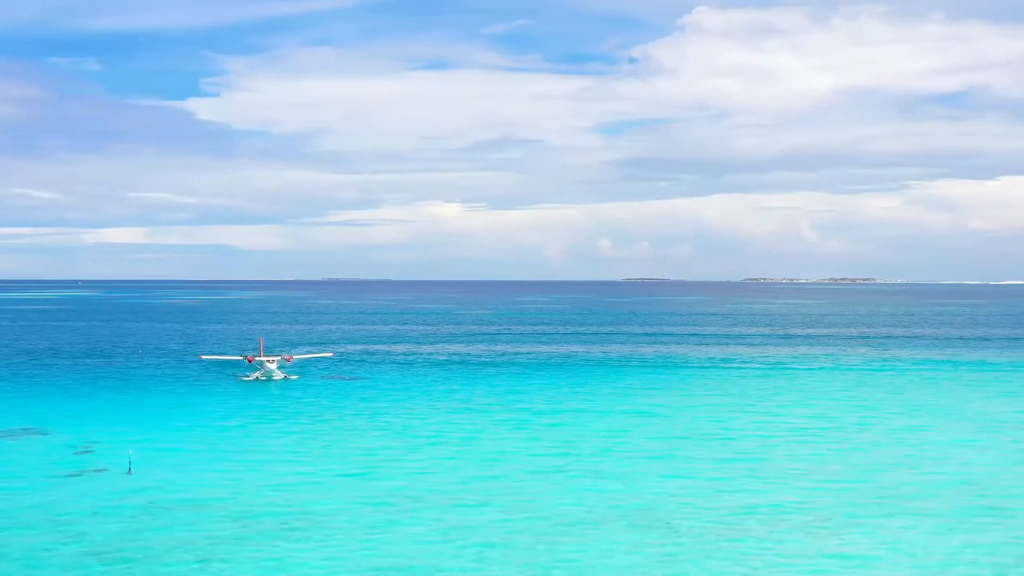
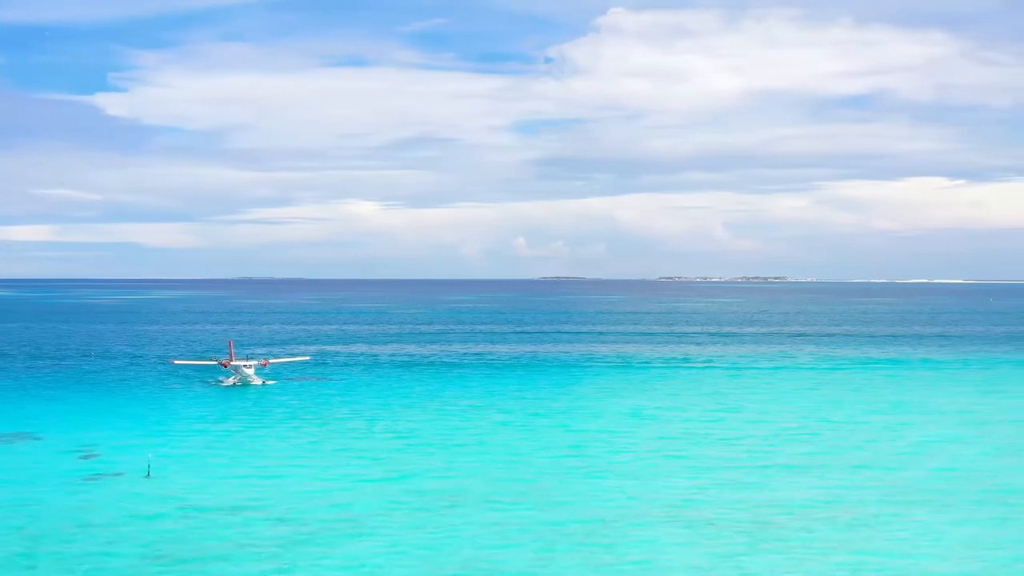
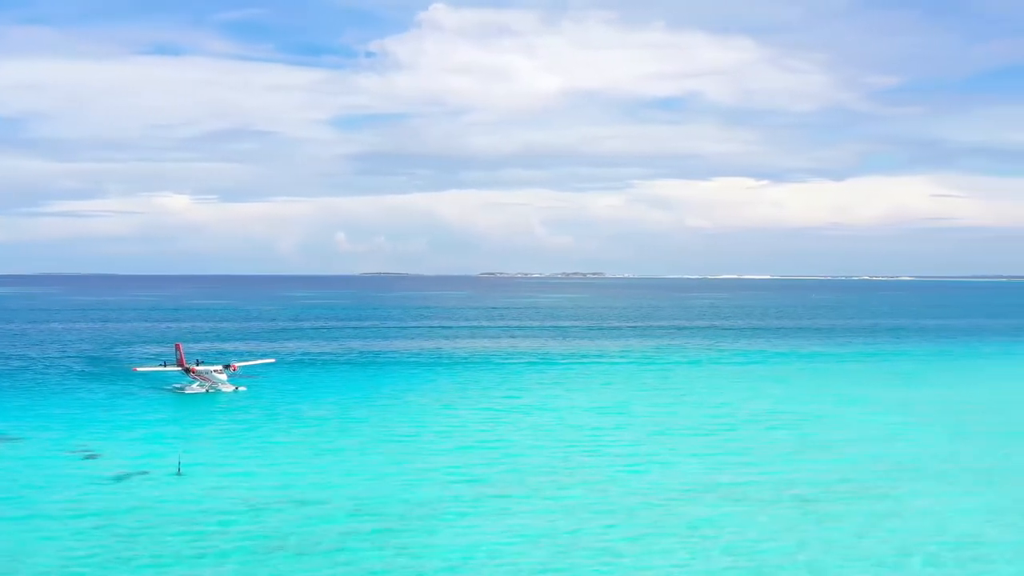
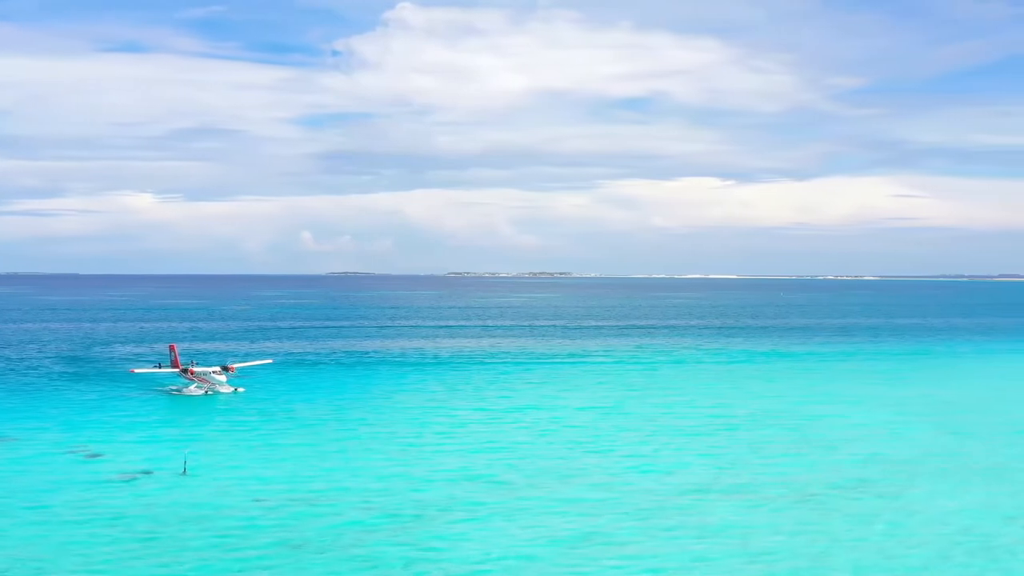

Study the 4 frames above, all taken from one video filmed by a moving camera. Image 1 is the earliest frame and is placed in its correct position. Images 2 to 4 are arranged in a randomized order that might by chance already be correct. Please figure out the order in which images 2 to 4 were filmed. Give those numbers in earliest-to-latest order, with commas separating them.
2, 3, 4
